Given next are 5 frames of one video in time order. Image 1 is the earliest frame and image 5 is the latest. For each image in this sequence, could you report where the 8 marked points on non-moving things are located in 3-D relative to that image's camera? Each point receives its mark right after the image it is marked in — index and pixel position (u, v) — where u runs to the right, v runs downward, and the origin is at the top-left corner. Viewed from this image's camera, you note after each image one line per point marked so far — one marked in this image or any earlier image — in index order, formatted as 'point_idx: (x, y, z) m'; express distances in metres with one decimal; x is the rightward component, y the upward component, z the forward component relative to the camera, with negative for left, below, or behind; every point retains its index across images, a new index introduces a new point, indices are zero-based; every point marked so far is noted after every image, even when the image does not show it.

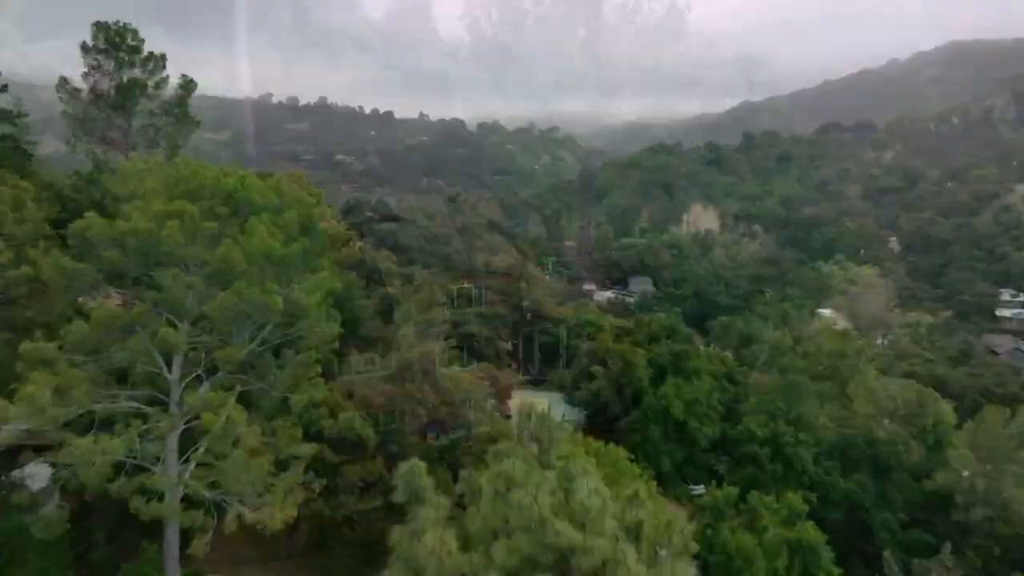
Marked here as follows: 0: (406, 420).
0: (-1.4, -1.8, +11.8) m
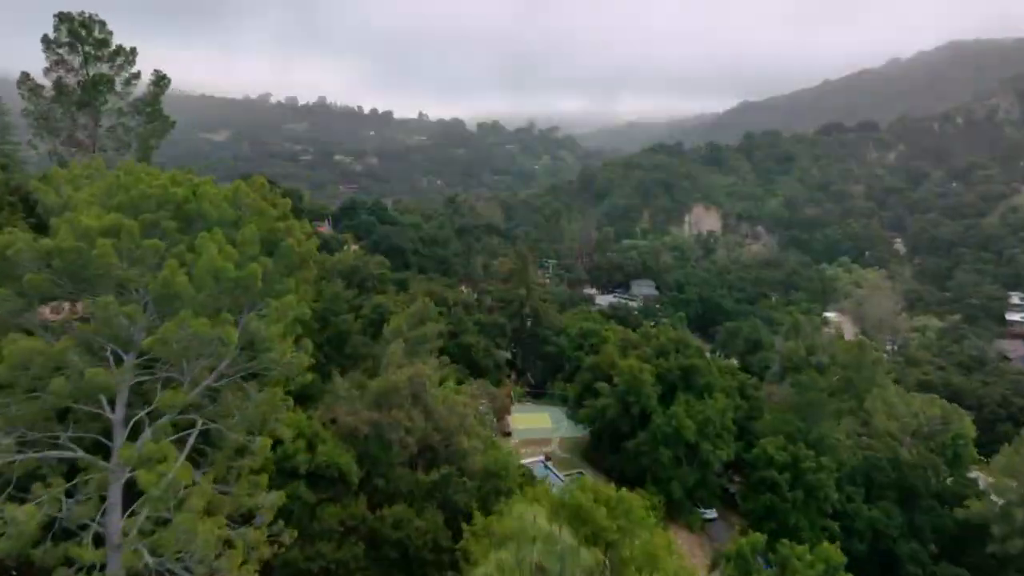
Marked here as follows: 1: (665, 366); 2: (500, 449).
0: (-1.4, -2.0, +10.7) m
1: (+2.9, -1.5, +16.4) m
2: (-0.2, -2.5, +13.3) m
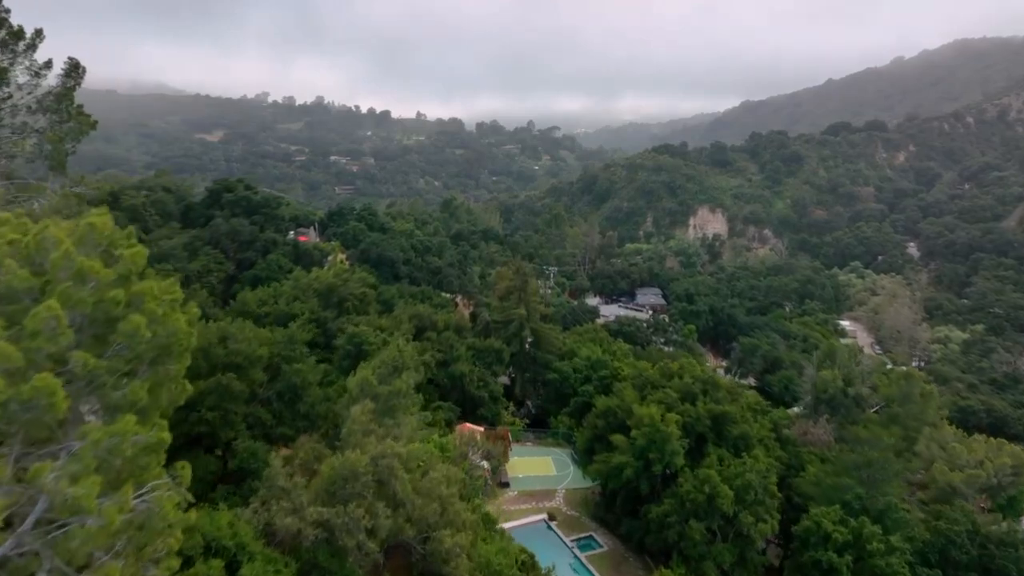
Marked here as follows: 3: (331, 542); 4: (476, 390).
0: (-1.5, -2.5, +8.0) m
1: (+2.9, -2.0, +13.8) m
2: (-0.2, -3.0, +10.6) m
3: (-1.6, -2.3, +8.0) m
4: (-0.8, -2.3, +19.6) m
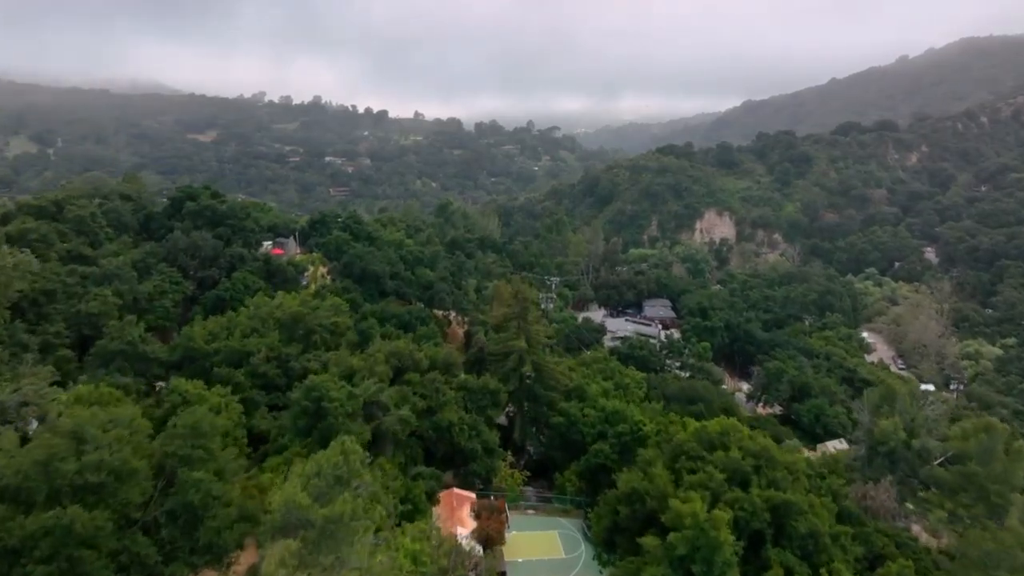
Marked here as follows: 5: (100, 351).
0: (-1.5, -3.1, +4.8) m
1: (+2.8, -2.6, +10.5) m
2: (-0.2, -3.6, +7.3) m
3: (-1.7, -2.9, +4.7) m
4: (-0.9, -2.9, +16.3) m
5: (-7.6, -1.2, +16.1) m
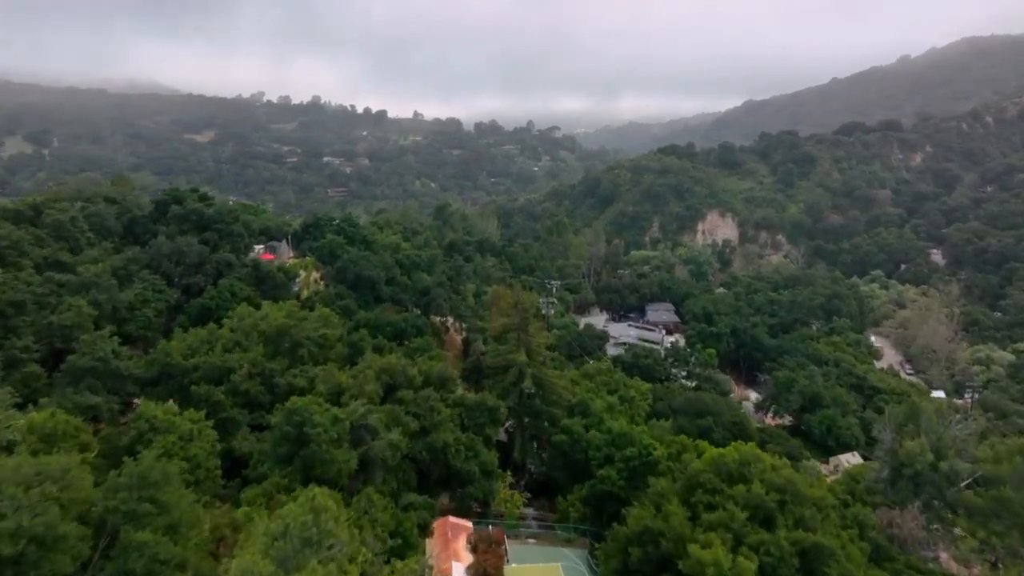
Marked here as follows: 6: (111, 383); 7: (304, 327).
0: (-1.5, -3.3, +3.7) m
1: (+2.8, -2.8, +9.4) m
2: (-0.2, -3.8, +6.2) m
3: (-1.7, -3.2, +3.6) m
4: (-0.9, -3.1, +15.3) m
5: (-7.6, -1.4, +15.0) m
6: (-7.0, -1.7, +15.3) m
7: (-4.1, -0.8, +17.2) m
